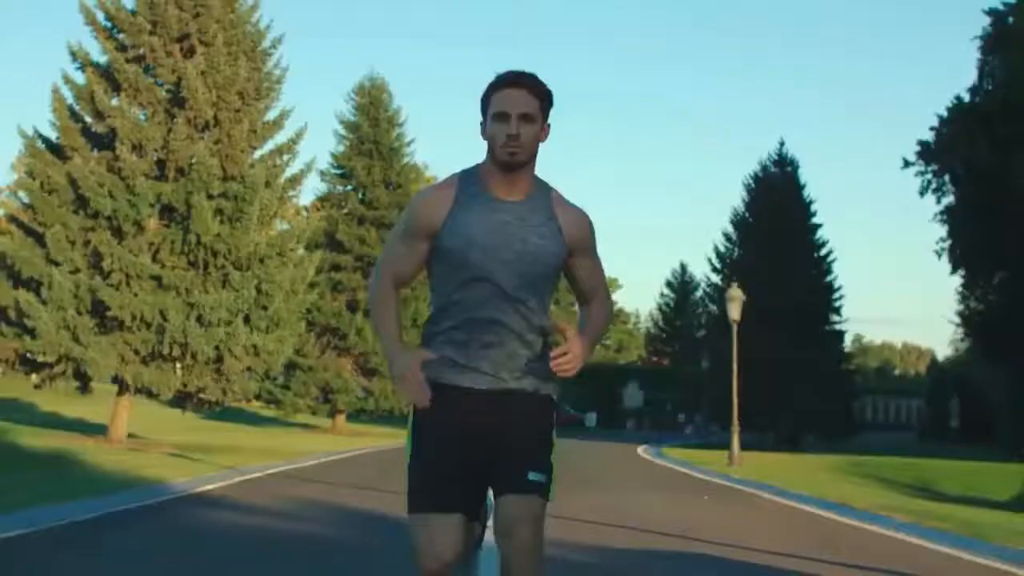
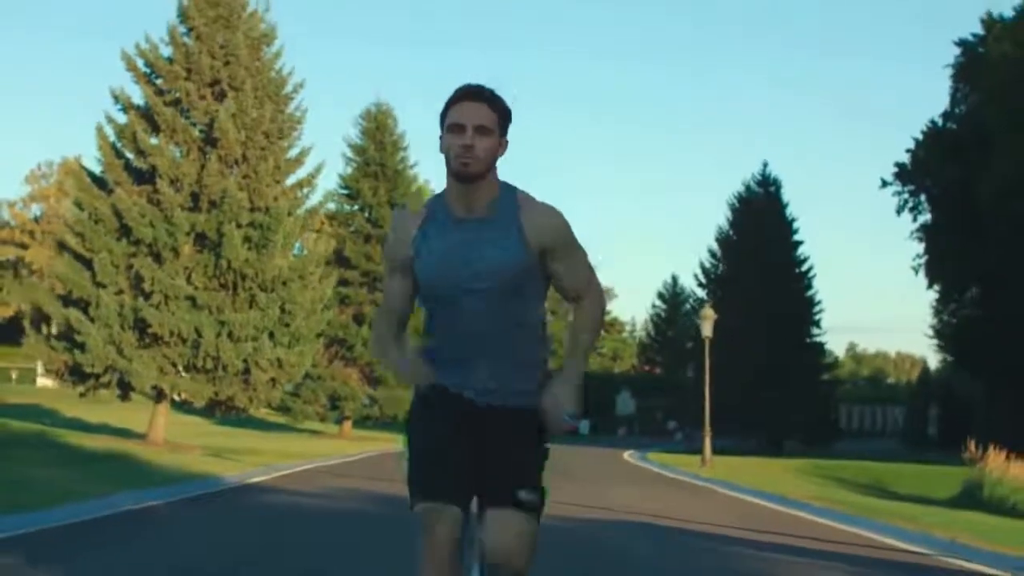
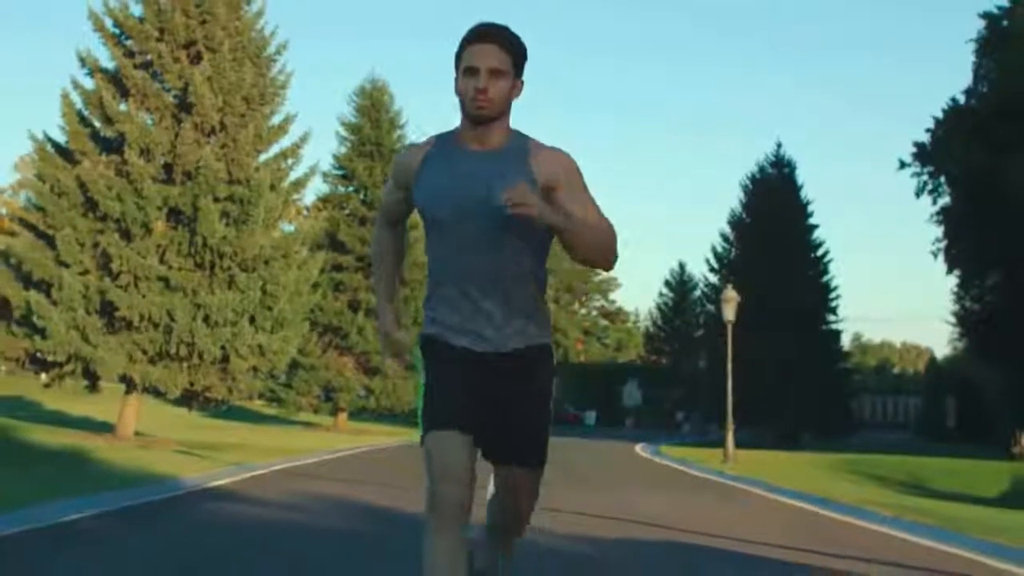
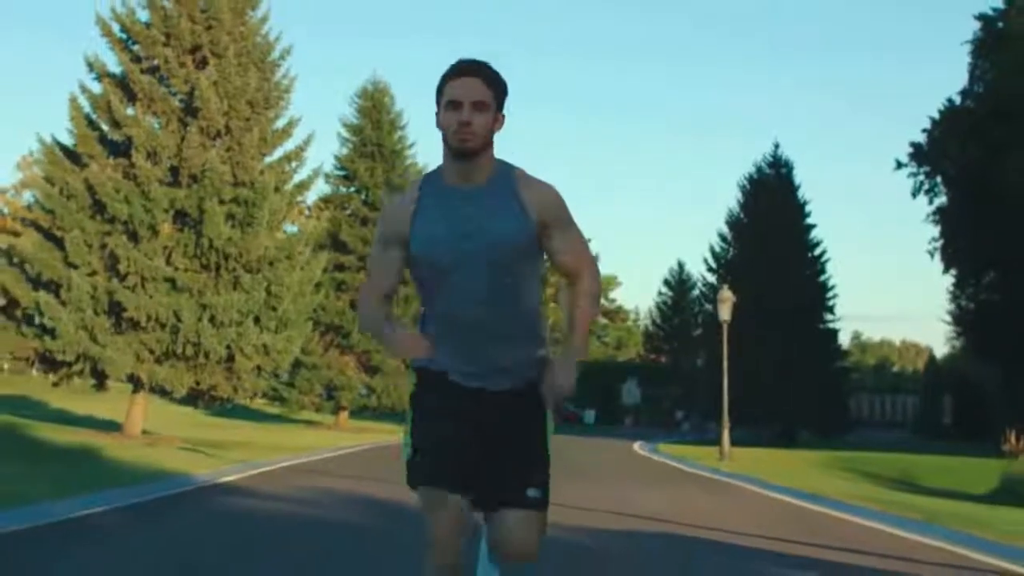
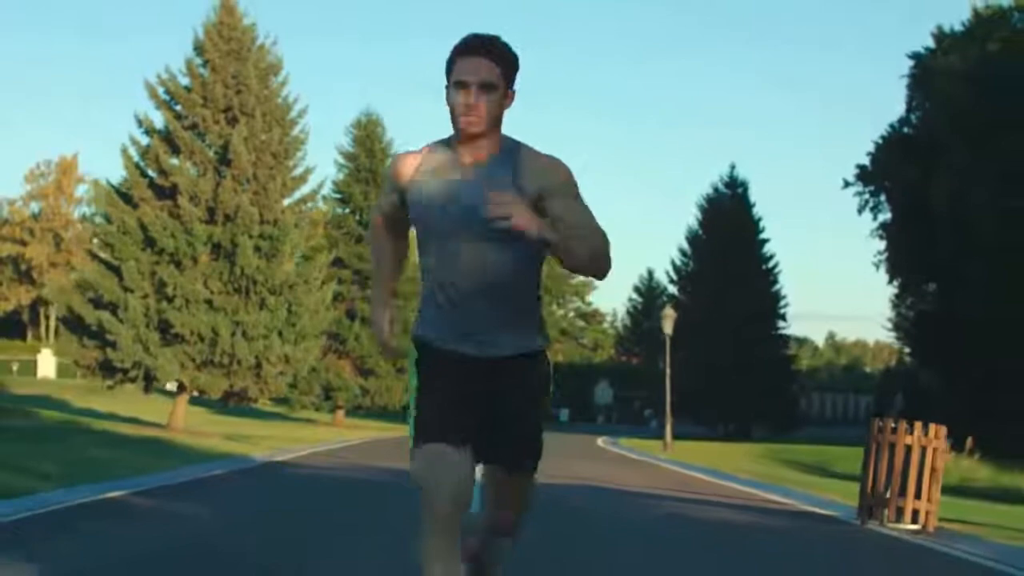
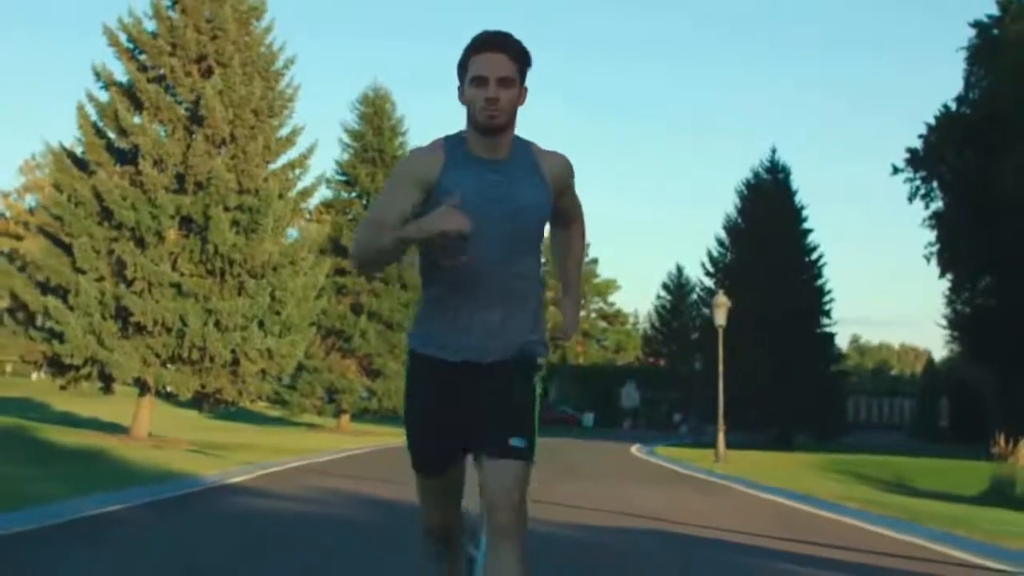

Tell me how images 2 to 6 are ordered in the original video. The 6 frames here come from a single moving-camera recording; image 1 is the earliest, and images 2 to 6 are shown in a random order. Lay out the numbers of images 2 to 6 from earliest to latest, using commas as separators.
3, 4, 6, 2, 5
